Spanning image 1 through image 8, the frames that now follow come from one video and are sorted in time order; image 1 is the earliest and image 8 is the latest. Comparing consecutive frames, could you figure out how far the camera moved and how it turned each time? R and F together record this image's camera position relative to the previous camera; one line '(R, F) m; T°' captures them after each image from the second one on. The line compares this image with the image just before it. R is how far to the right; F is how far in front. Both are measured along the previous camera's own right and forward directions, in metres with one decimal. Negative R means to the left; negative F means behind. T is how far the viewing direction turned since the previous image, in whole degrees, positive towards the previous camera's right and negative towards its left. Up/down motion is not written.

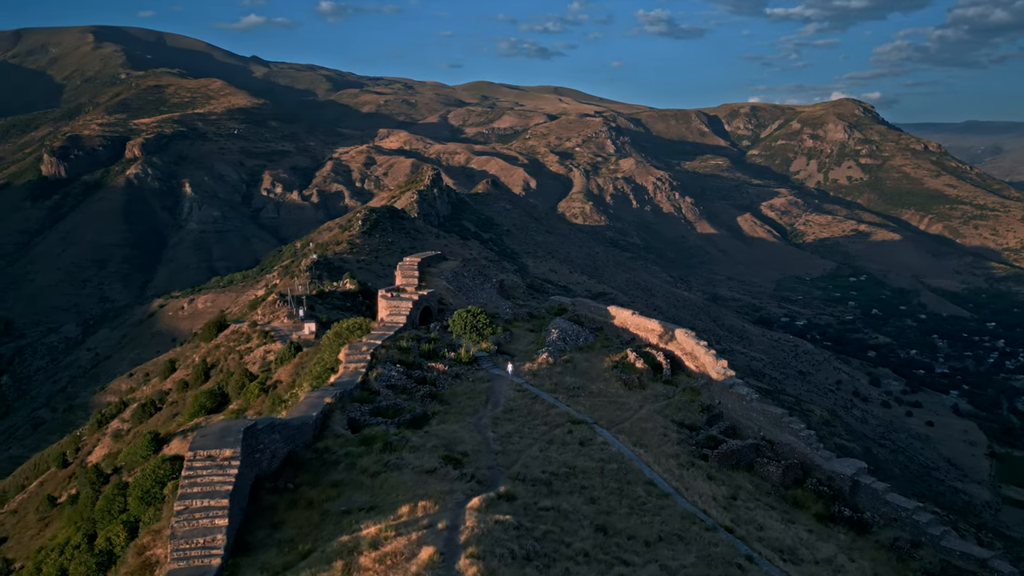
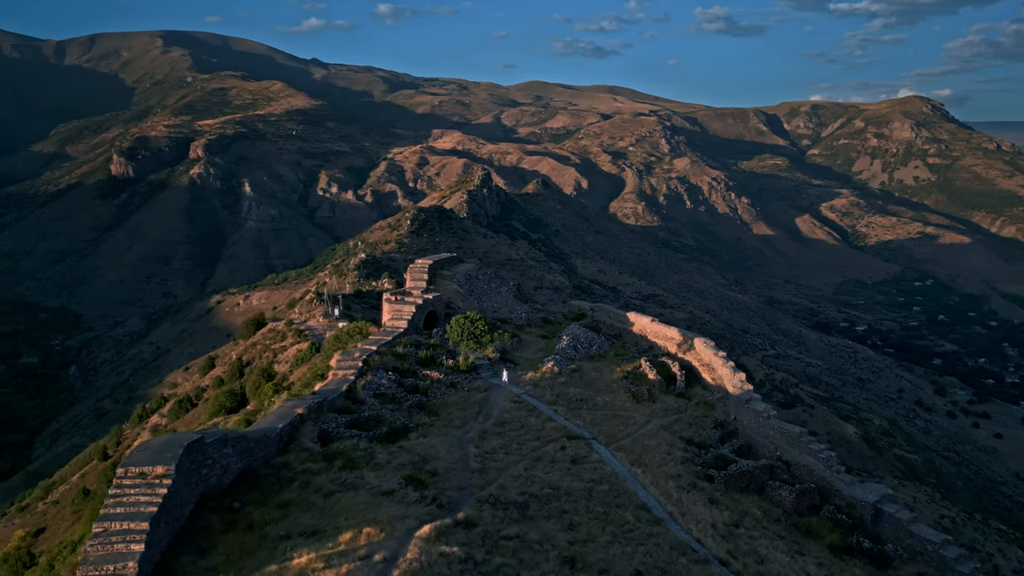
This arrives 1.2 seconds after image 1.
(+1.0, +0.7) m; -4°
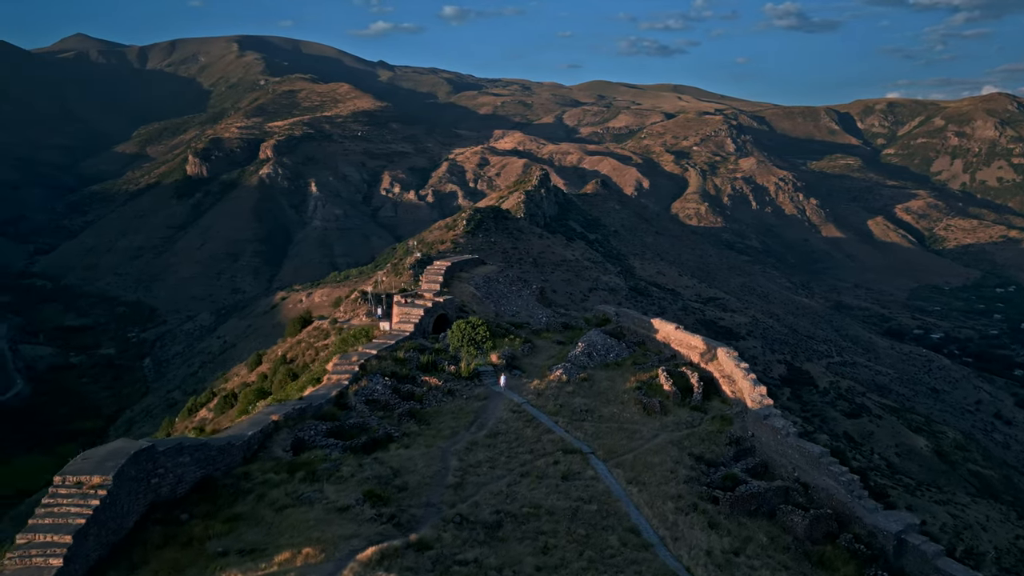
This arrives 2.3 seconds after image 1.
(+1.1, +0.6) m; -5°
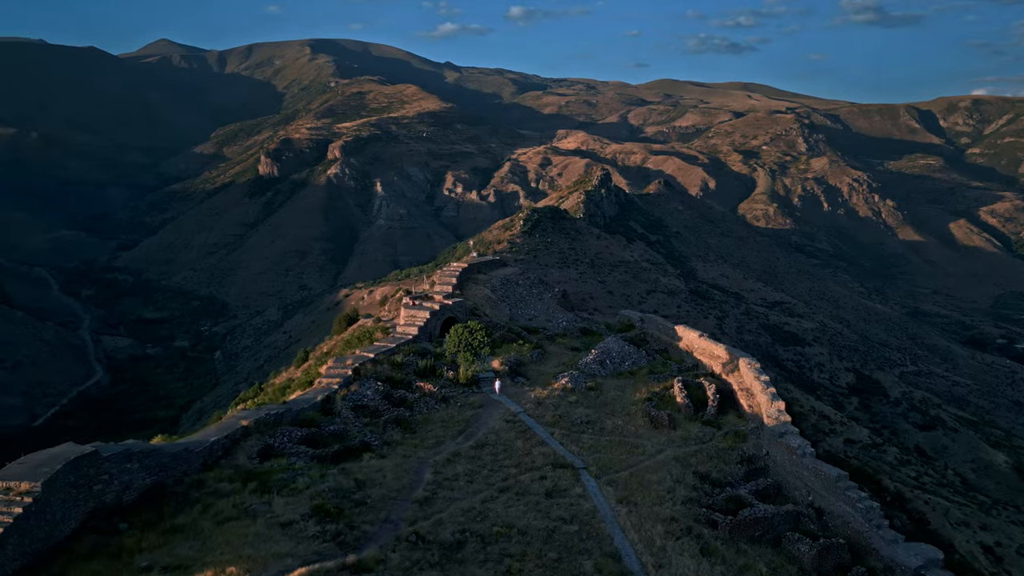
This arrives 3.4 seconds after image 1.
(+1.2, +0.6) m; -5°
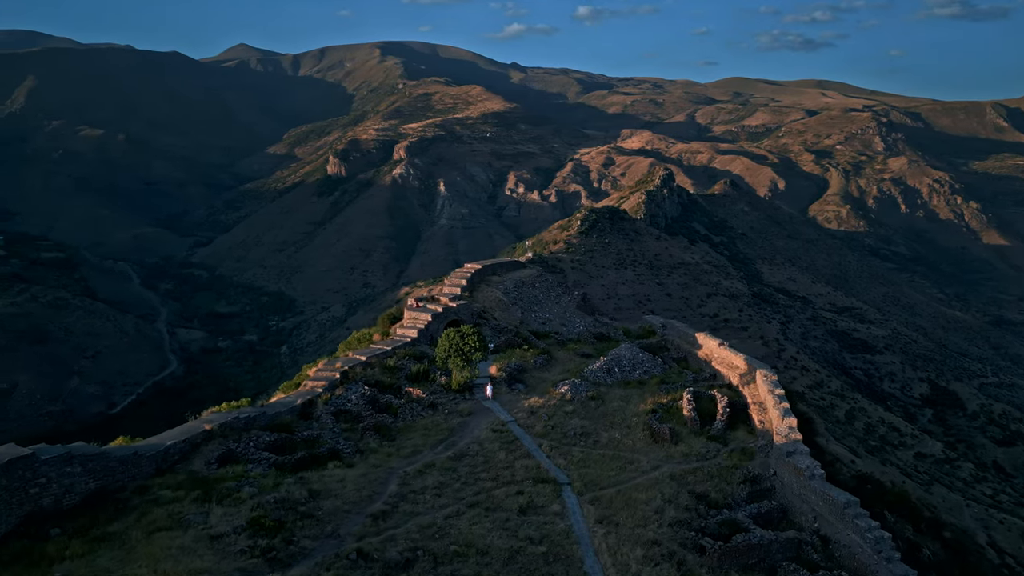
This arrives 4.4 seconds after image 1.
(+1.2, +0.6) m; -5°
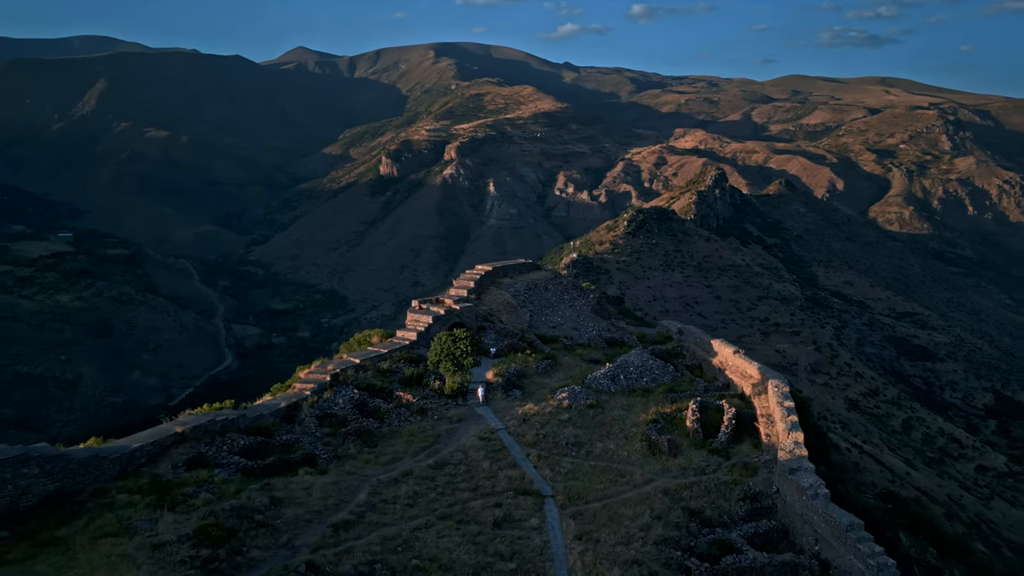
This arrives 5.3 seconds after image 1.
(+1.0, +0.4) m; -4°
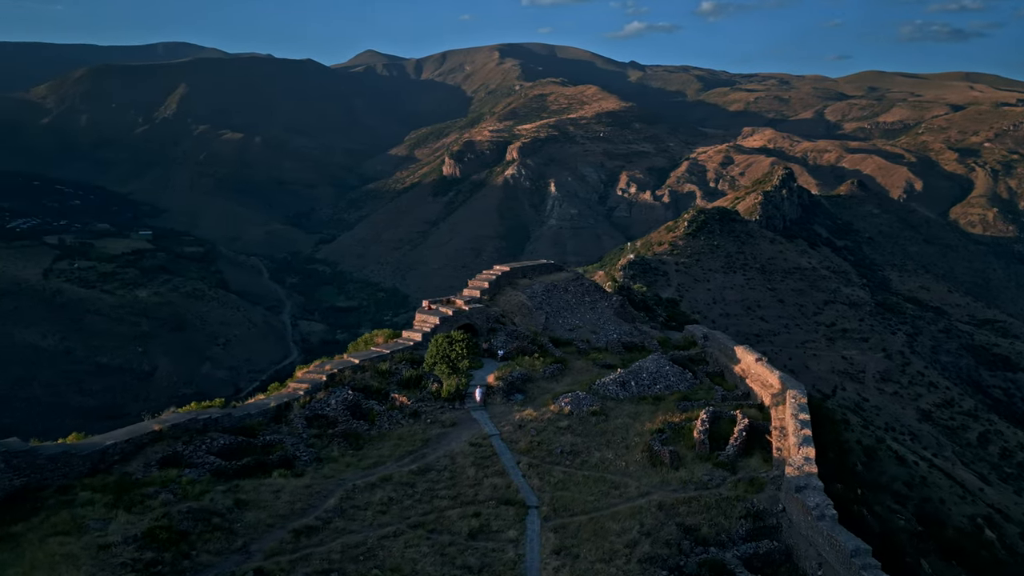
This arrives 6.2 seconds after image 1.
(+1.1, +0.4) m; -5°
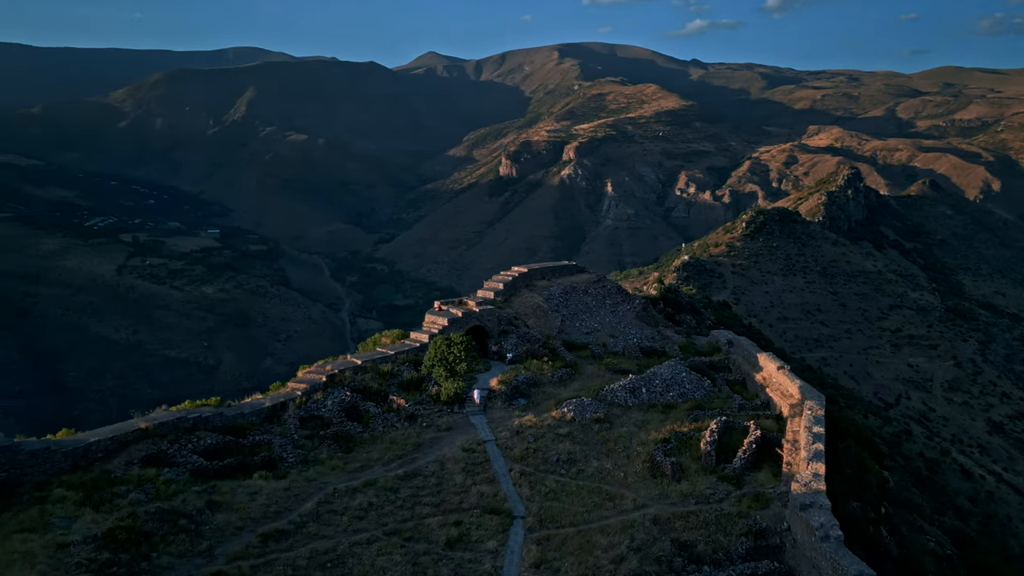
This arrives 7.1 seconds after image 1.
(+0.9, +0.4) m; -4°
